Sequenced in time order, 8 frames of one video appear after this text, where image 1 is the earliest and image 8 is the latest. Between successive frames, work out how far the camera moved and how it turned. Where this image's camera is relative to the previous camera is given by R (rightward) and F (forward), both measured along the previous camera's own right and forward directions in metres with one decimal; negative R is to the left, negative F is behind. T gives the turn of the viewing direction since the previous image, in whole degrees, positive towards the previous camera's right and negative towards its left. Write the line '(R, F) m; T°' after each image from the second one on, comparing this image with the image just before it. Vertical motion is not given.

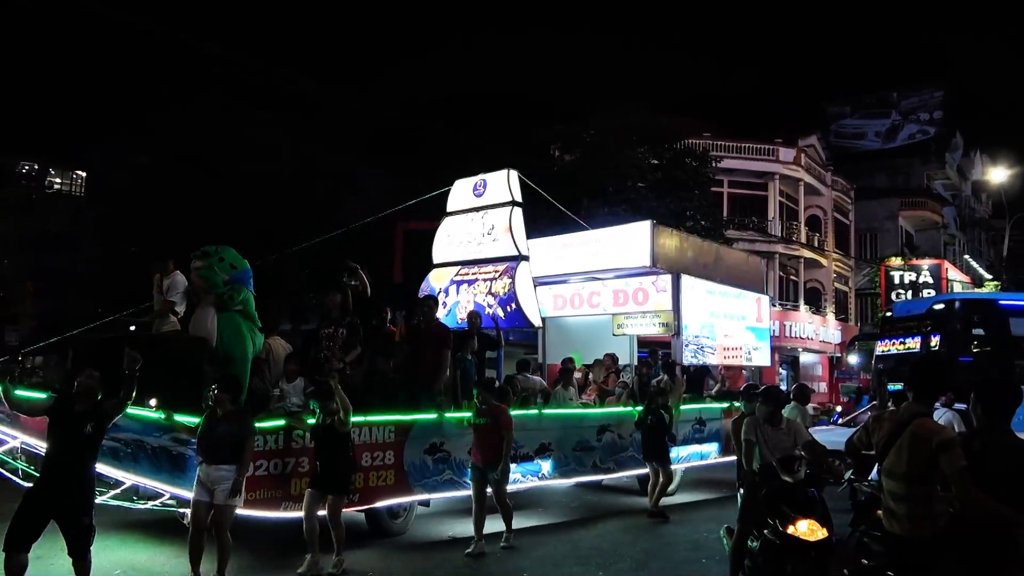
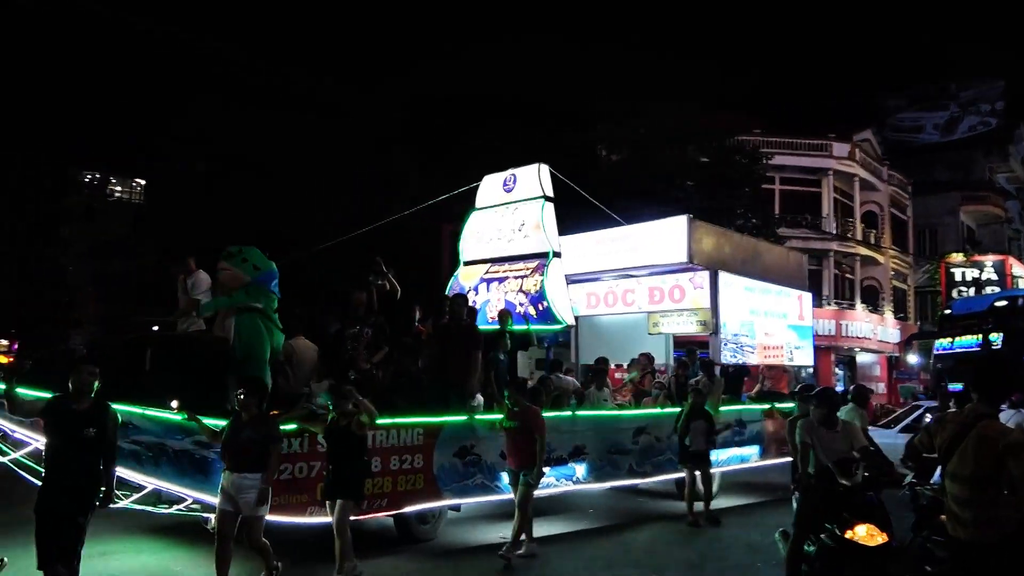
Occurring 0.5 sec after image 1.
(0.0, +0.3) m; -2°
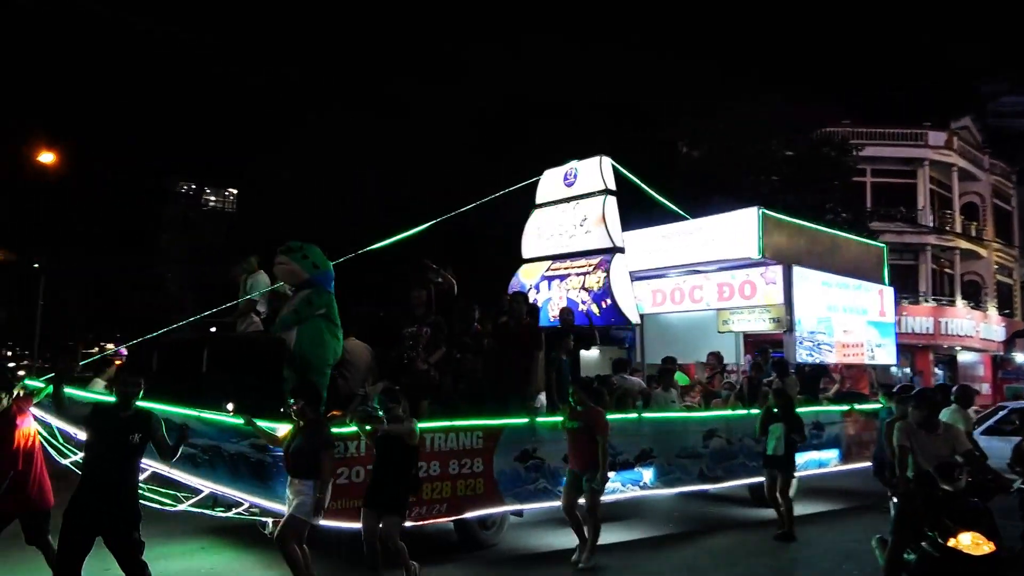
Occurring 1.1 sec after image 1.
(0.0, +0.3) m; -5°
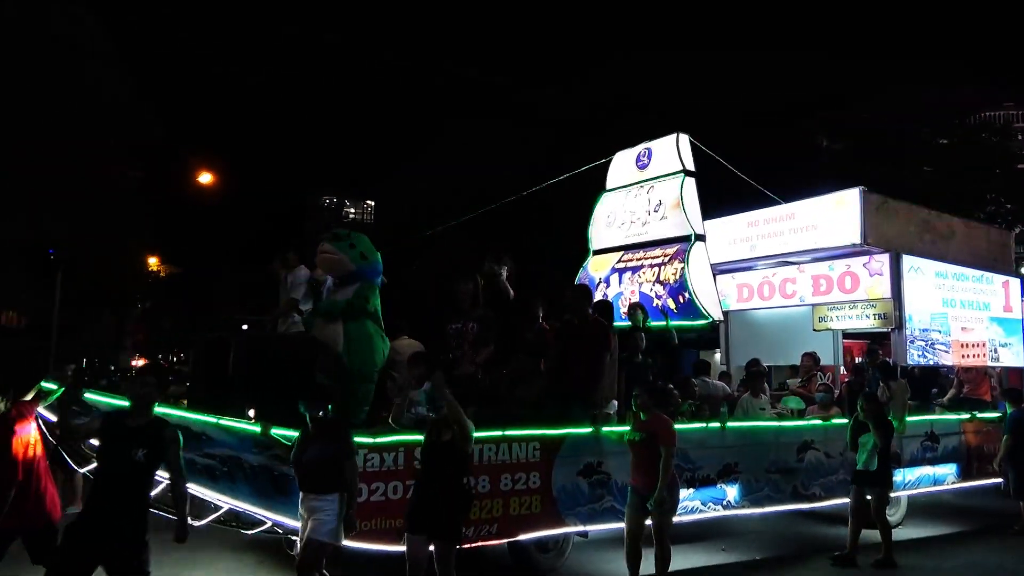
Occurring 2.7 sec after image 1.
(+0.2, +0.9) m; -6°
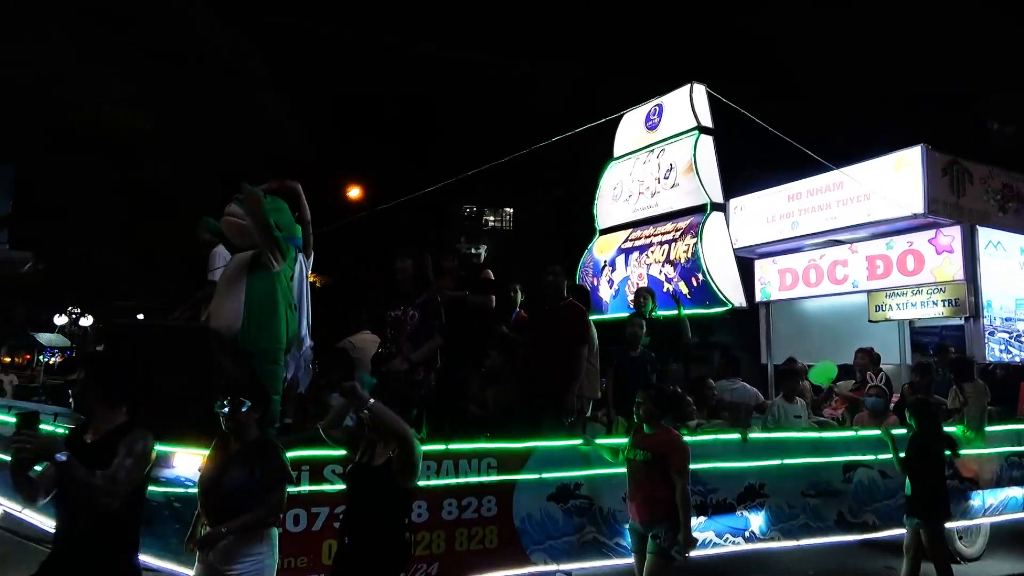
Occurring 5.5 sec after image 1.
(+0.8, +1.5) m; -5°
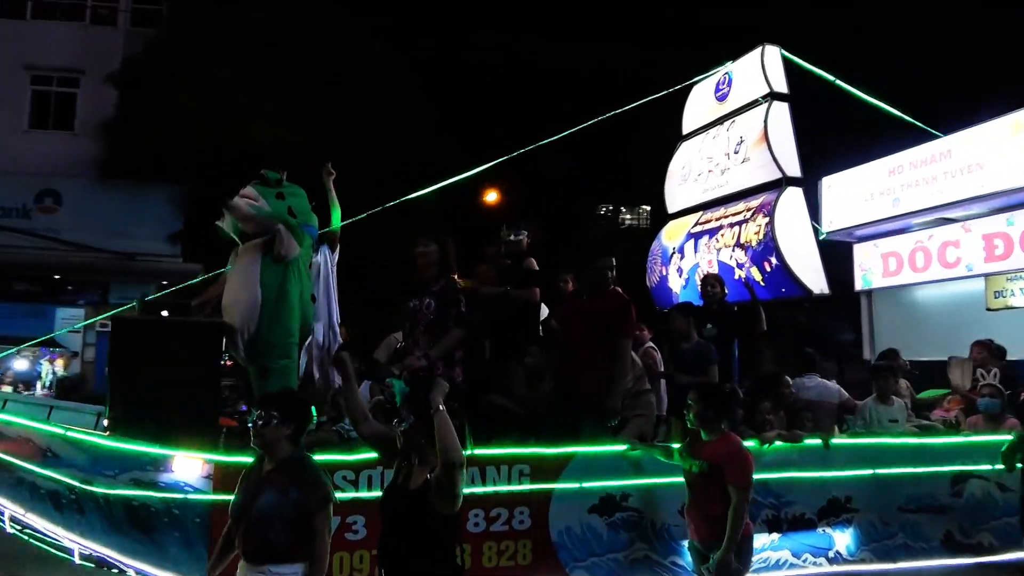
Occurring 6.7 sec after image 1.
(+0.5, +0.6) m; -8°
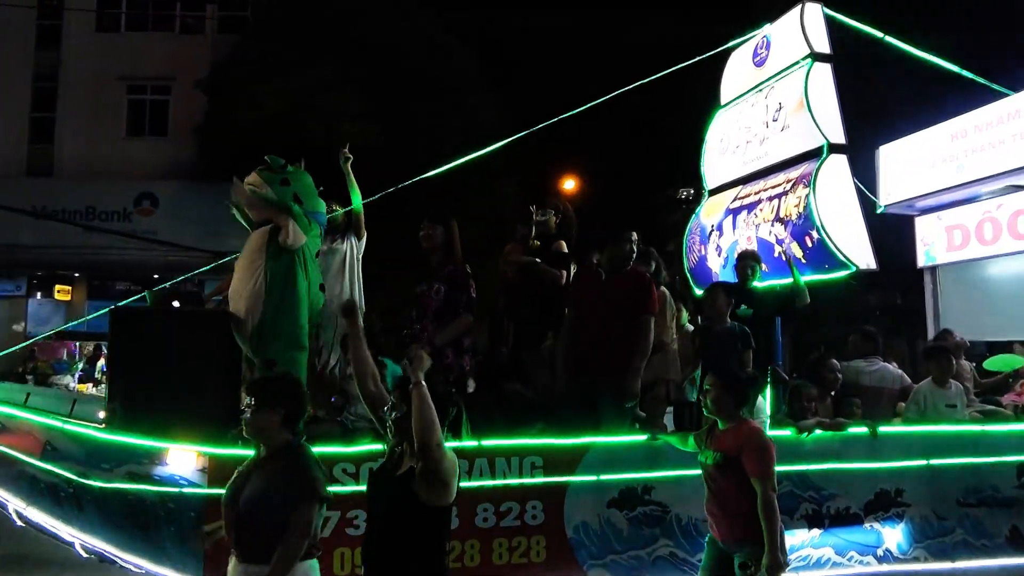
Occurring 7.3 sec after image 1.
(+0.3, +0.3) m; -5°
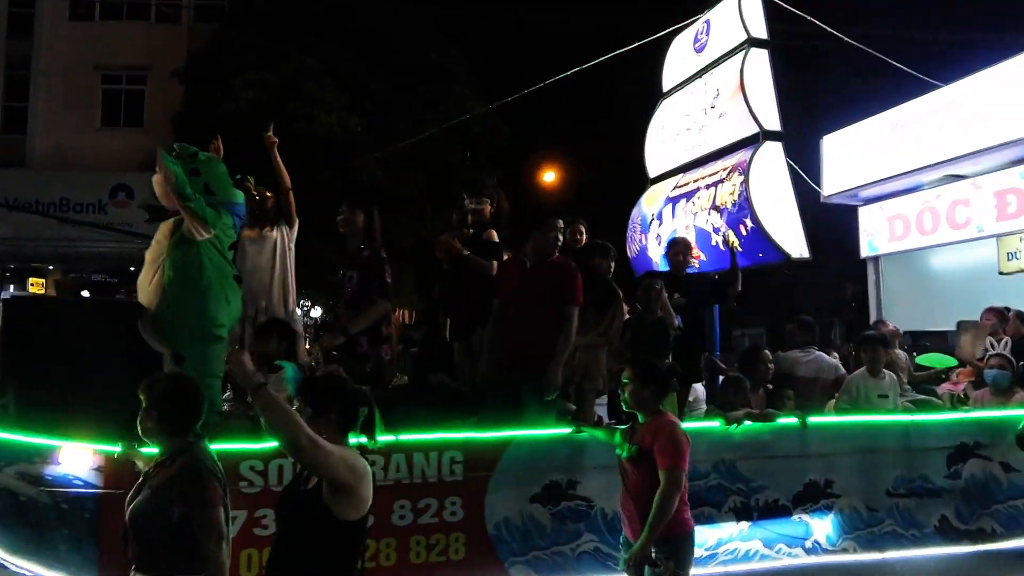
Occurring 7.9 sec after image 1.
(+0.3, +0.2) m; +2°
